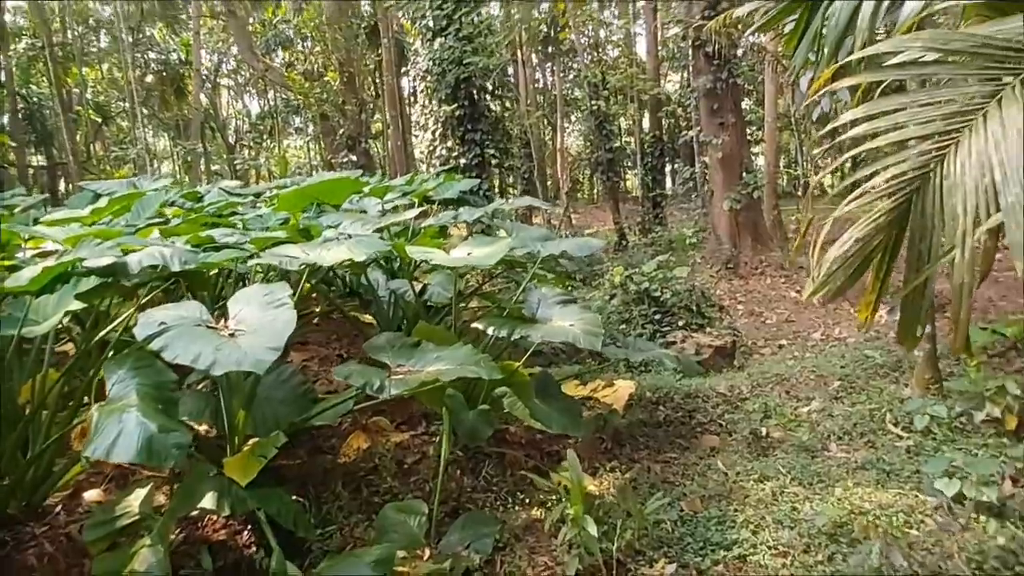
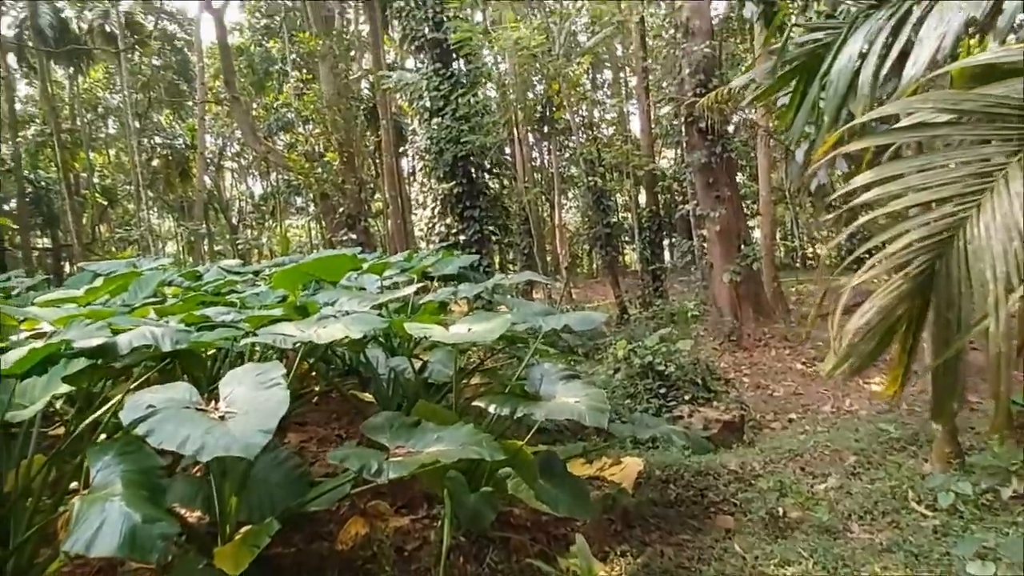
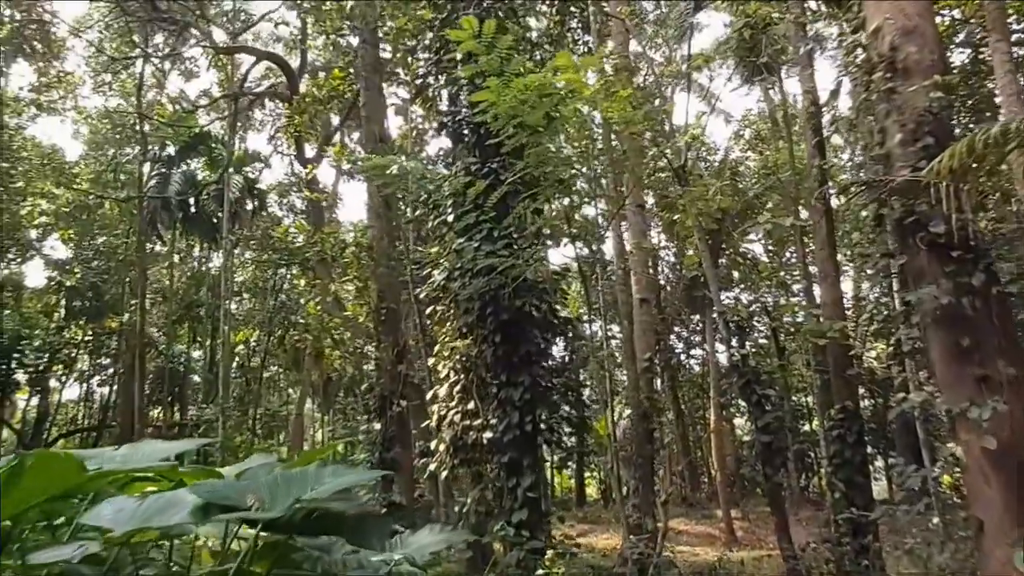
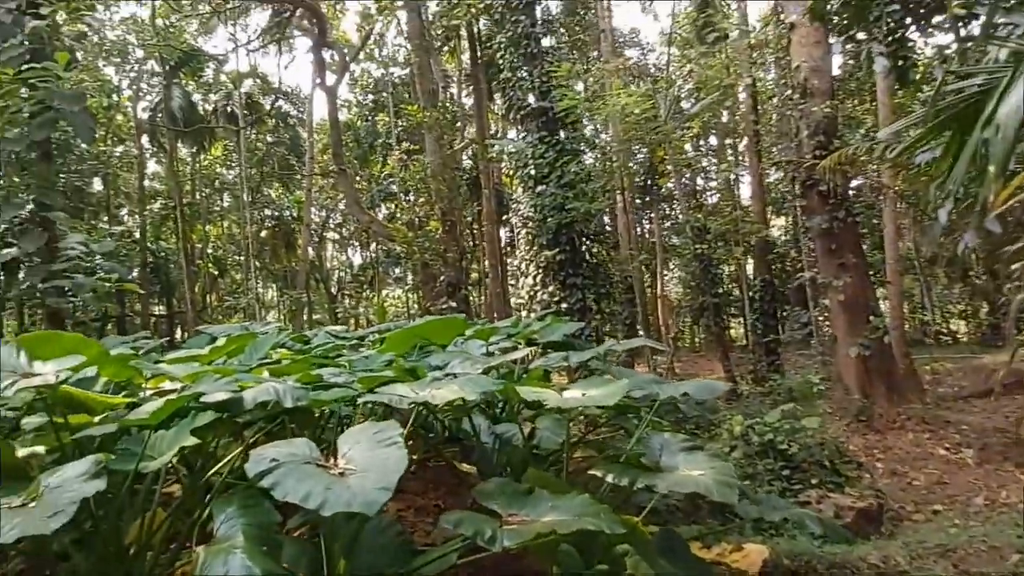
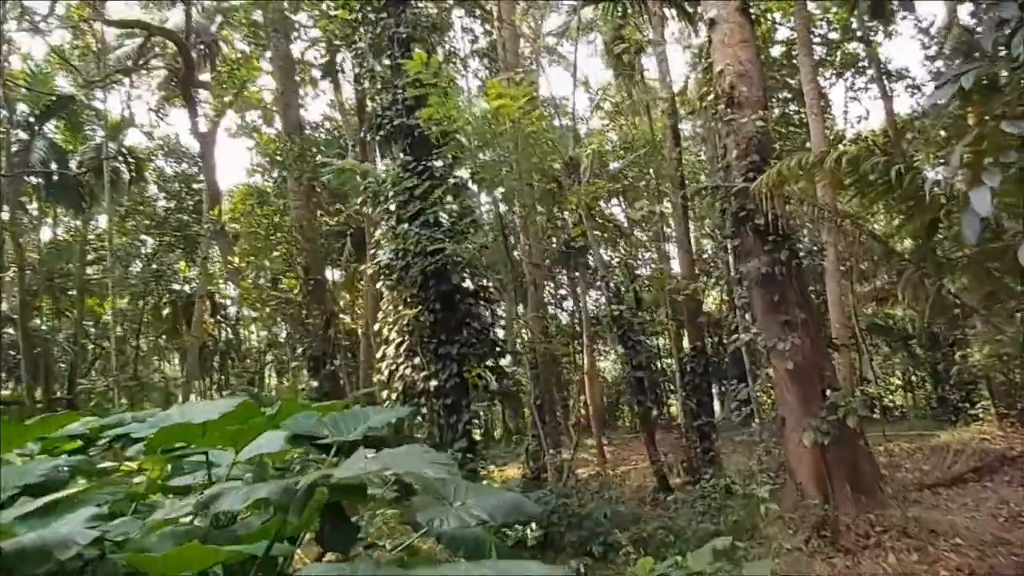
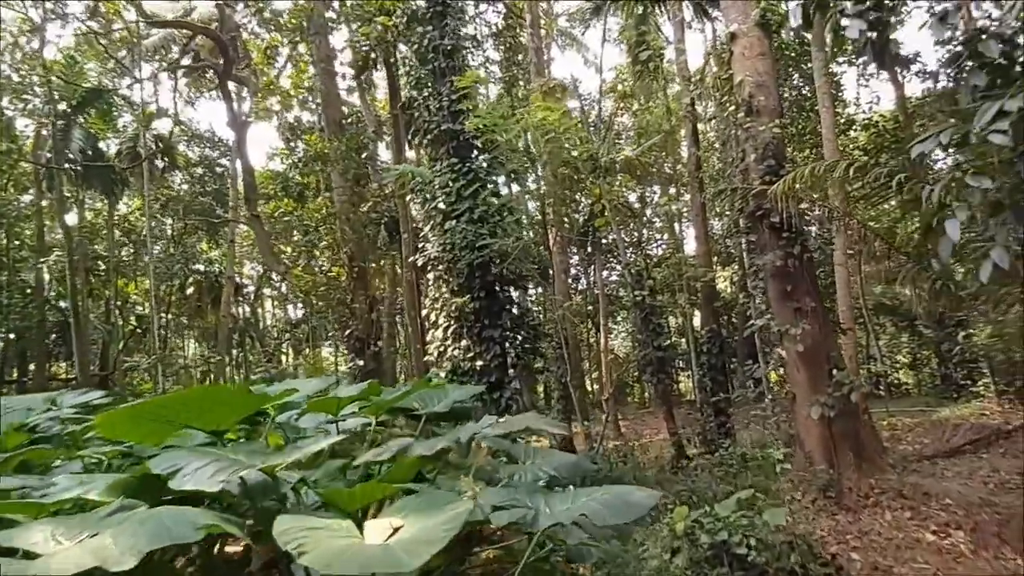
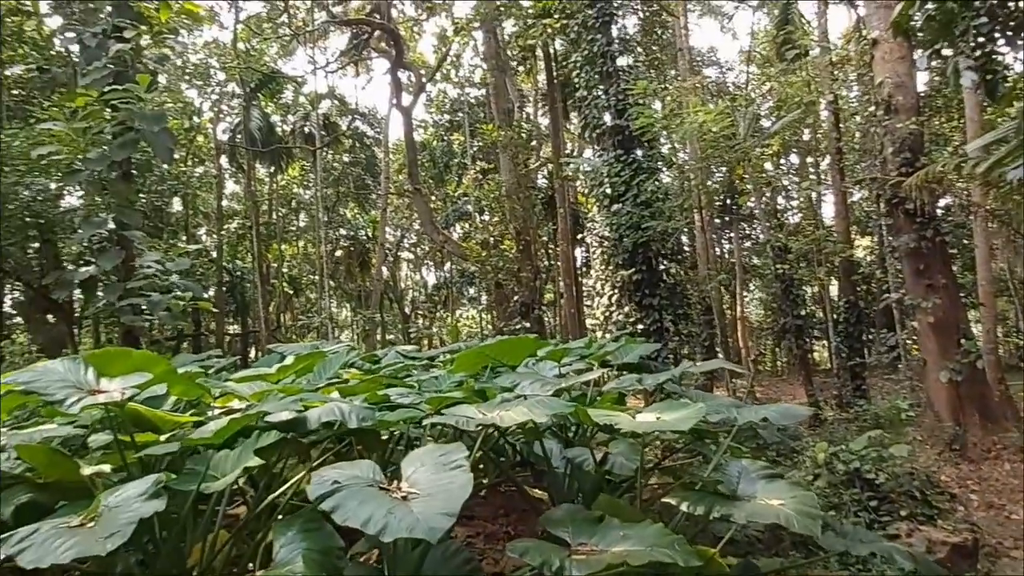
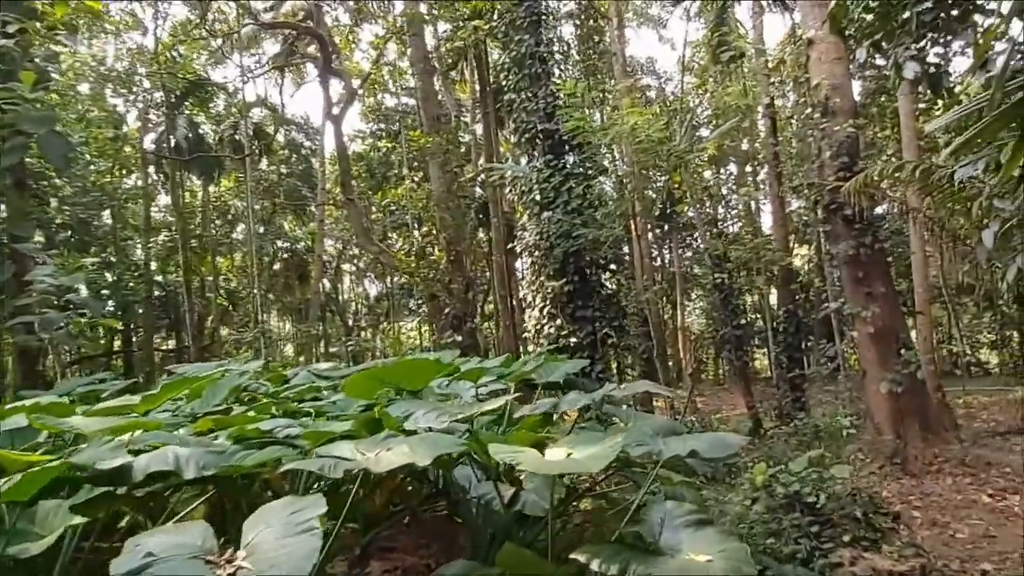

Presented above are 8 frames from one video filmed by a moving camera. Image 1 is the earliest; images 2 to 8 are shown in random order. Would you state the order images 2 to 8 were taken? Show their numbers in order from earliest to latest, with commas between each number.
2, 4, 7, 8, 6, 5, 3
